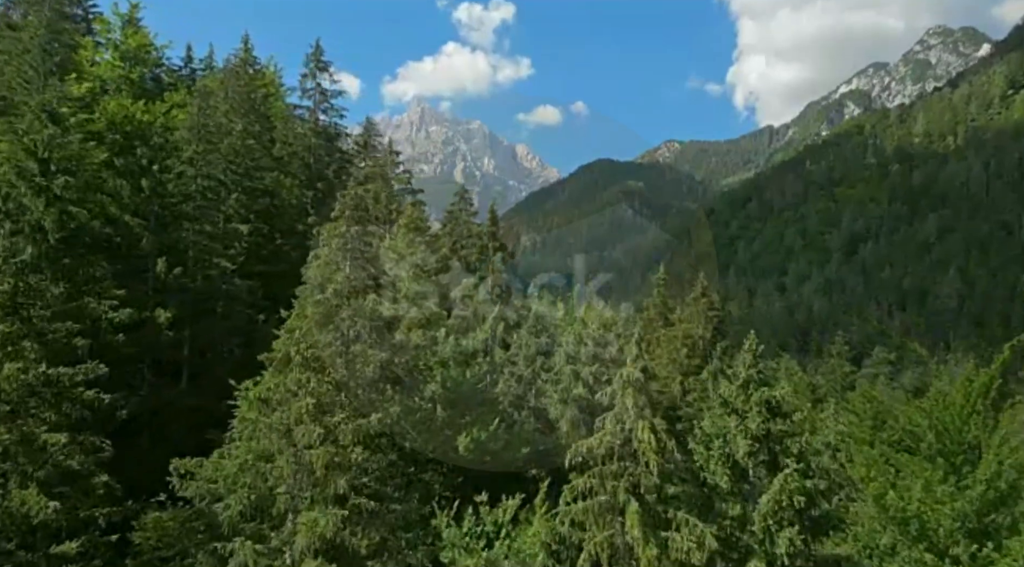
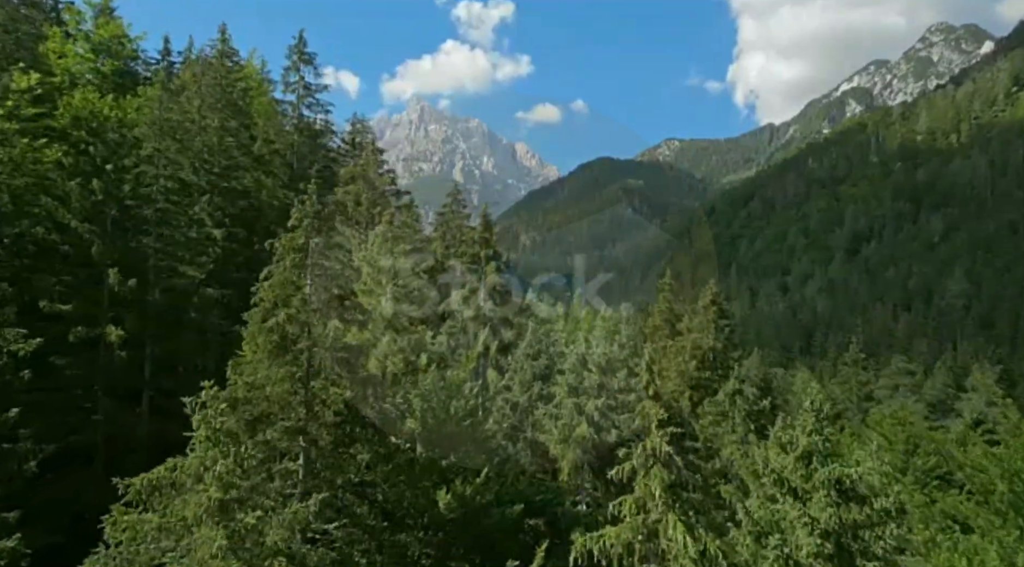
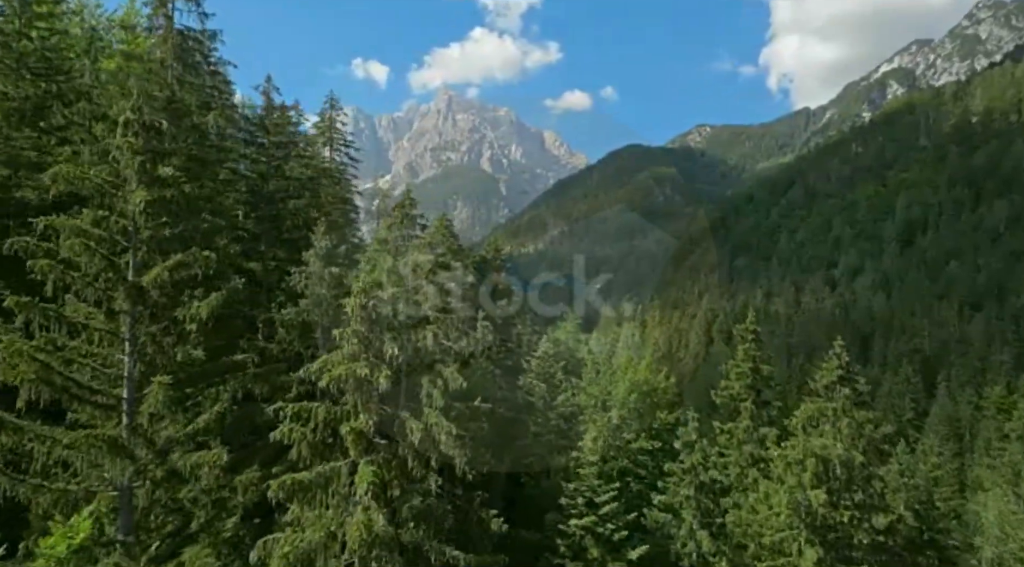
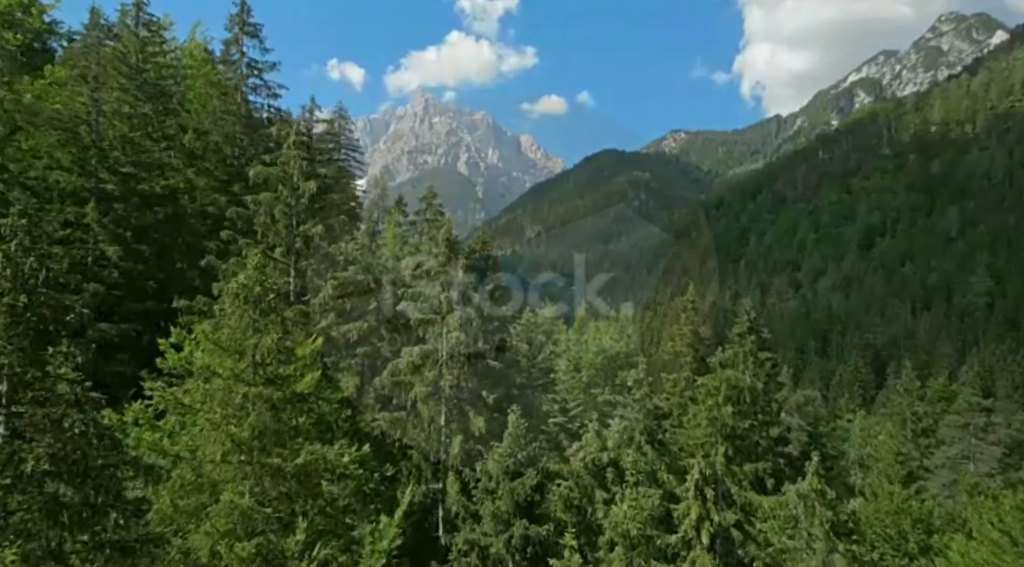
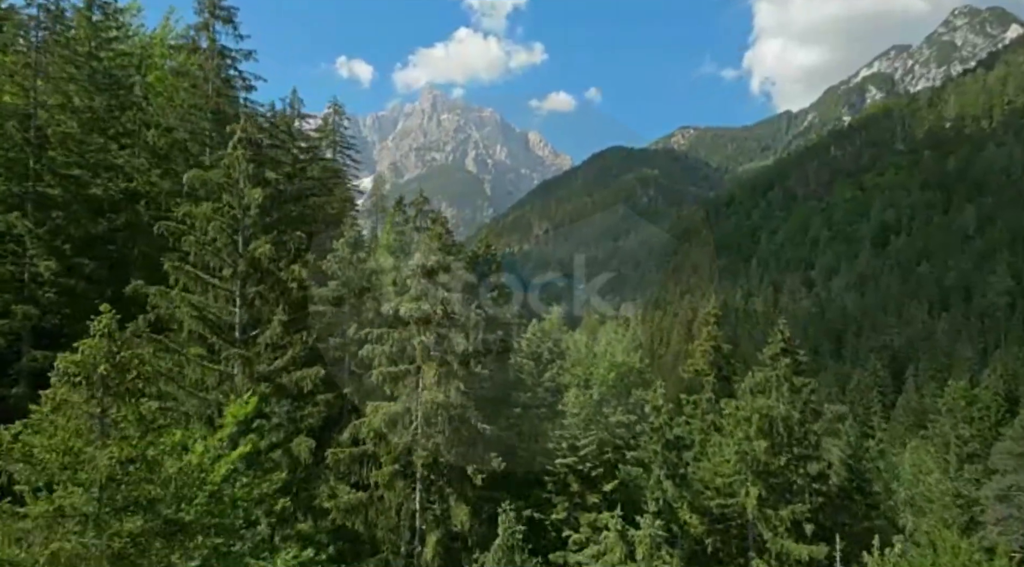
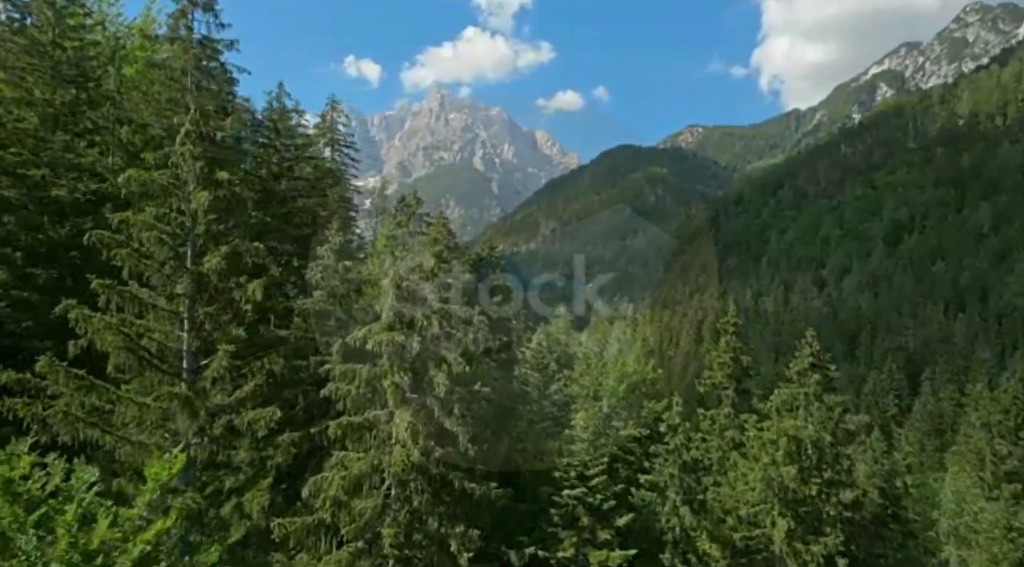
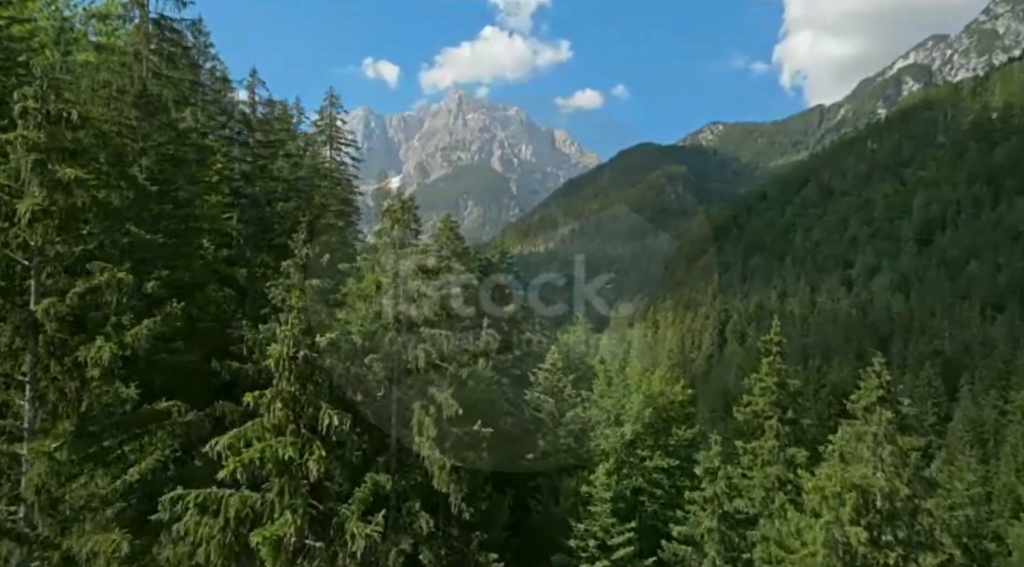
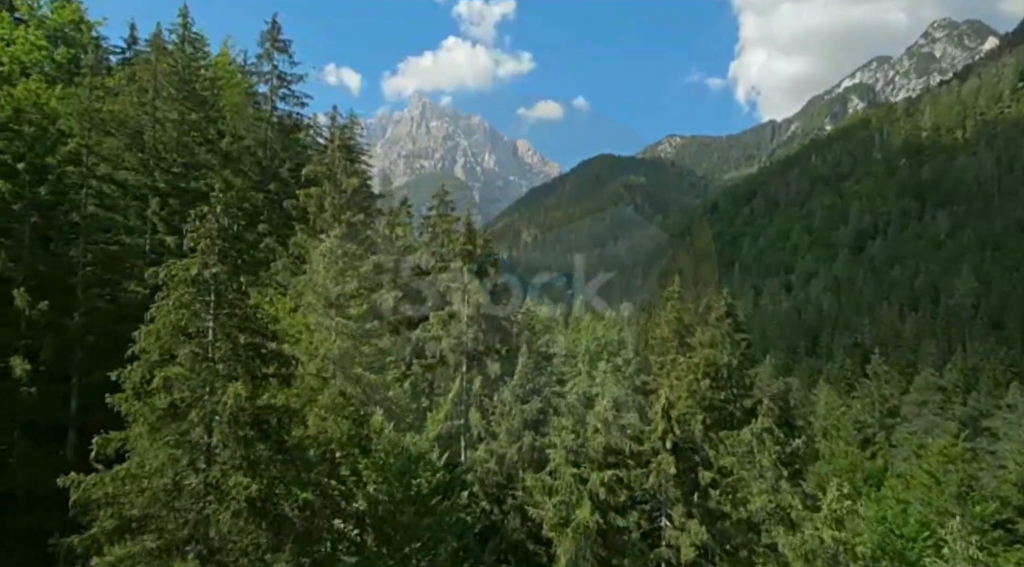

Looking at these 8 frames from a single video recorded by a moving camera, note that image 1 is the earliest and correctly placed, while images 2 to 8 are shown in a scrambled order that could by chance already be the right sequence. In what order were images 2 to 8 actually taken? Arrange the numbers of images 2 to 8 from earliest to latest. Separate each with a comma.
2, 8, 4, 5, 6, 3, 7
